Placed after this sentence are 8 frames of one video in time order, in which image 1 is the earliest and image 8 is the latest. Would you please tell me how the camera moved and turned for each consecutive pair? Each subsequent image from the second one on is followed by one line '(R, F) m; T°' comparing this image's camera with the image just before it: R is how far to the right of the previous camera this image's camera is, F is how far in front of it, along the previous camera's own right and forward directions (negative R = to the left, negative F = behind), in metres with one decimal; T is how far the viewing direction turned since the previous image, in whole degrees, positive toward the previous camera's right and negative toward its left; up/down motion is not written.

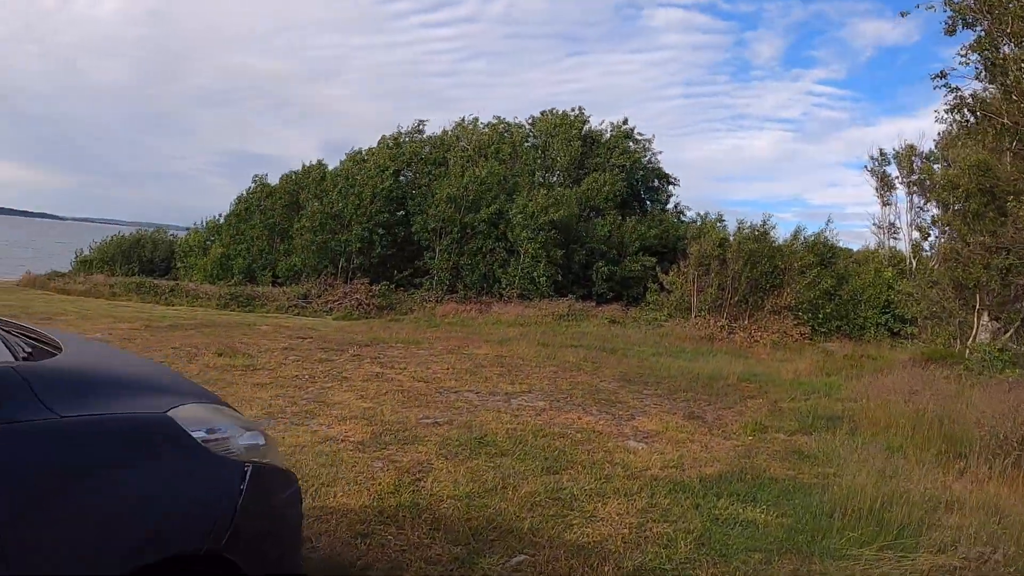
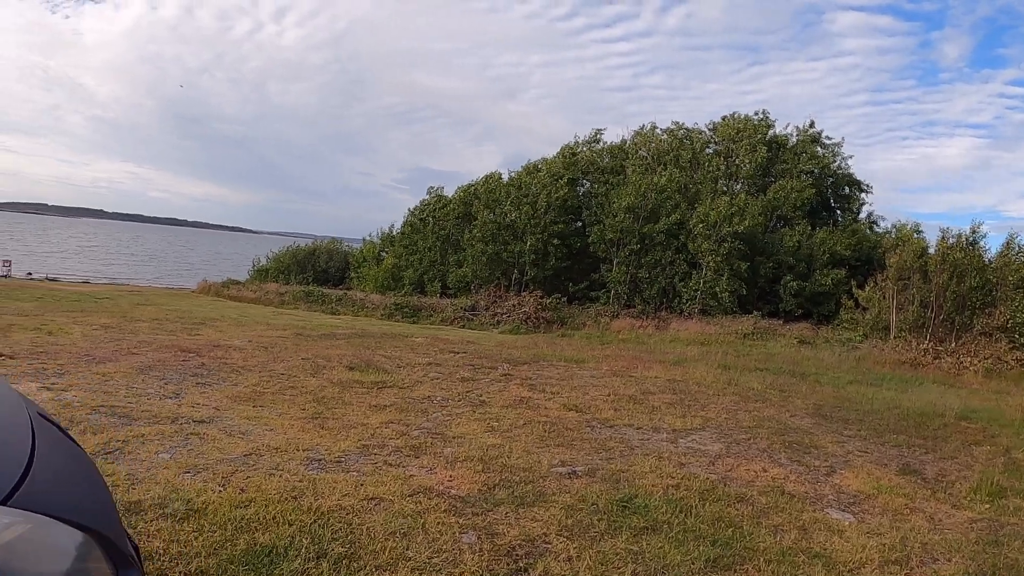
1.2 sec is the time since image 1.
(+0.1, +1.5) m; -10°
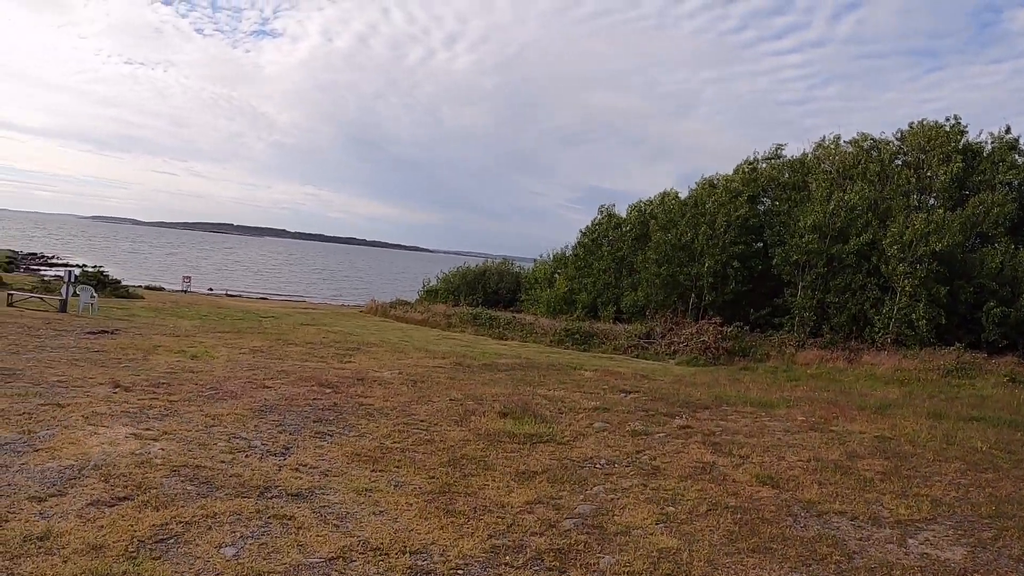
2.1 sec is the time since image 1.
(0.0, +1.4) m; -10°
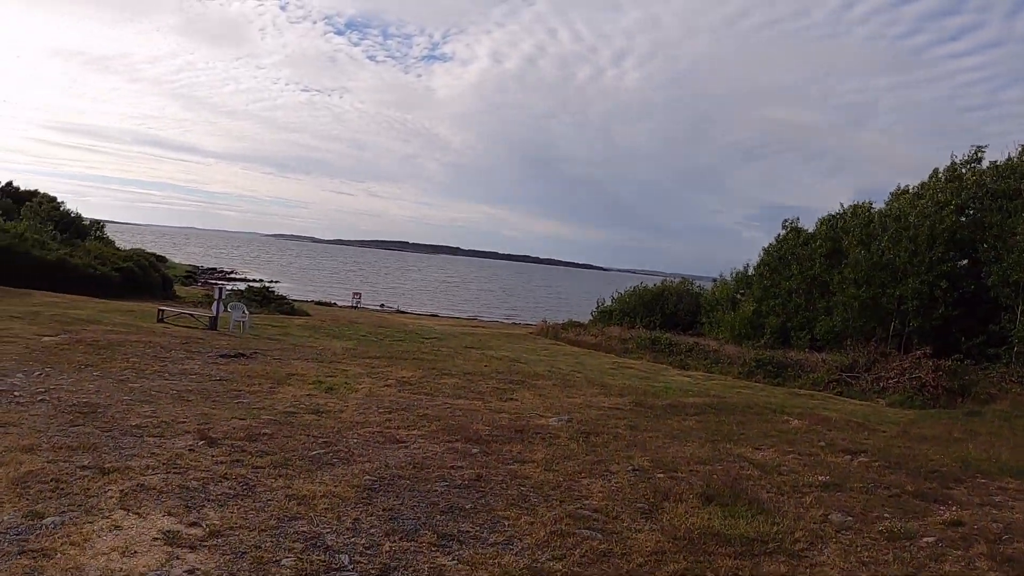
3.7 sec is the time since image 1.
(-0.2, +2.1) m; -10°
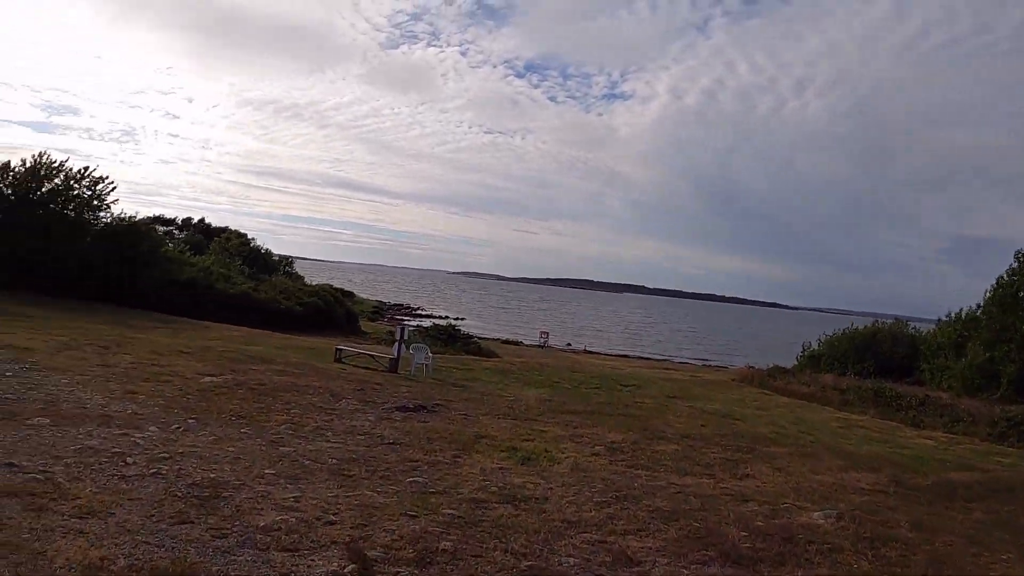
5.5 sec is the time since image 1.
(-0.5, +2.0) m; -10°
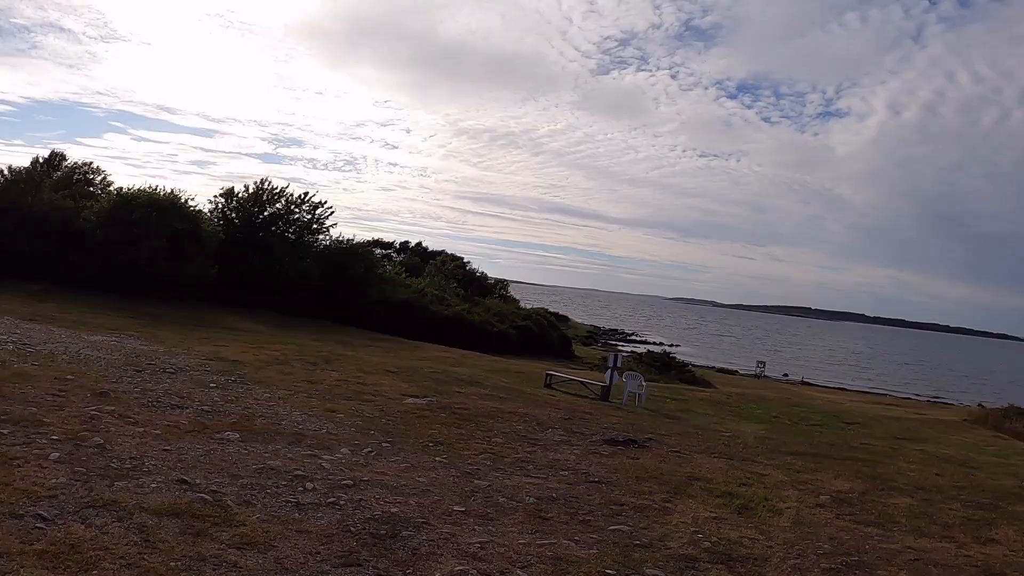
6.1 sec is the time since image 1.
(-0.1, +0.7) m; -11°
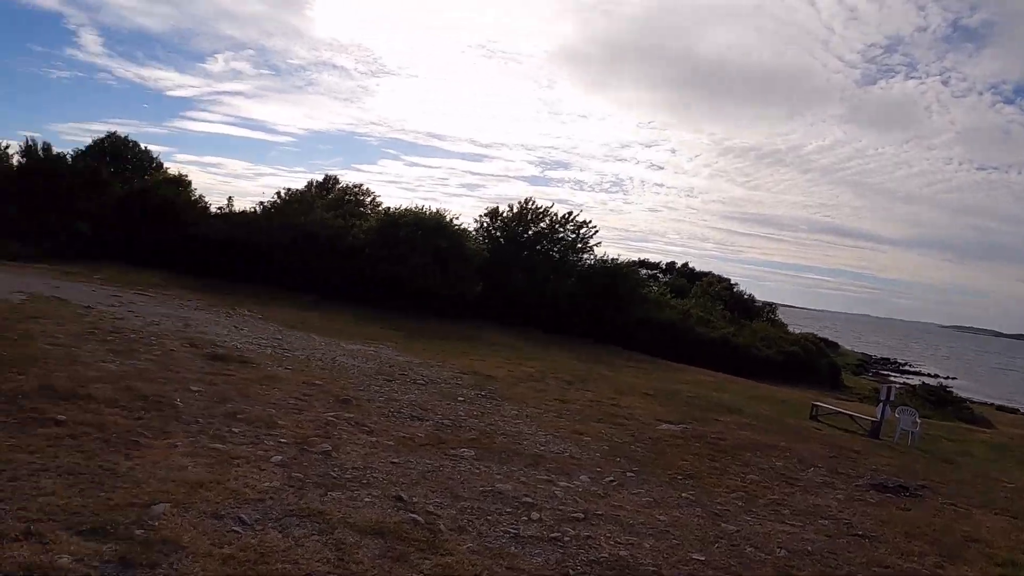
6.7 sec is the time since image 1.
(0.0, +0.5) m; -13°
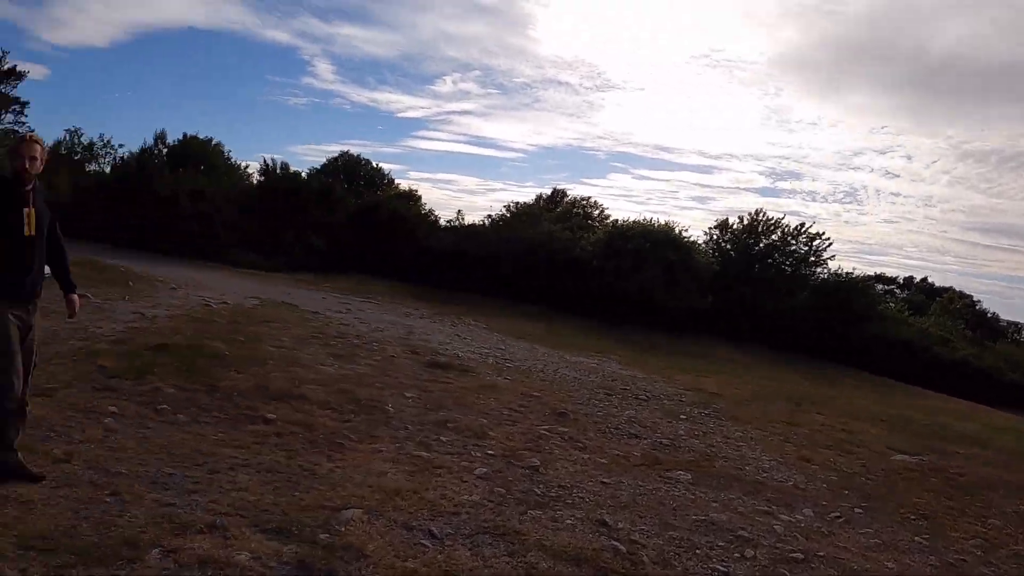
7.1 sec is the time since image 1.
(+0.1, +0.2) m; -12°
